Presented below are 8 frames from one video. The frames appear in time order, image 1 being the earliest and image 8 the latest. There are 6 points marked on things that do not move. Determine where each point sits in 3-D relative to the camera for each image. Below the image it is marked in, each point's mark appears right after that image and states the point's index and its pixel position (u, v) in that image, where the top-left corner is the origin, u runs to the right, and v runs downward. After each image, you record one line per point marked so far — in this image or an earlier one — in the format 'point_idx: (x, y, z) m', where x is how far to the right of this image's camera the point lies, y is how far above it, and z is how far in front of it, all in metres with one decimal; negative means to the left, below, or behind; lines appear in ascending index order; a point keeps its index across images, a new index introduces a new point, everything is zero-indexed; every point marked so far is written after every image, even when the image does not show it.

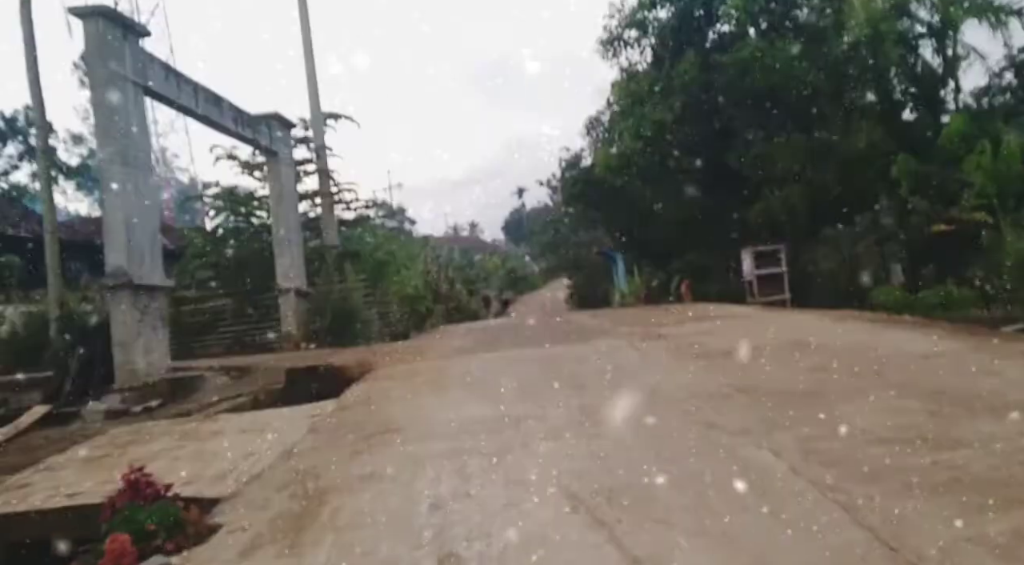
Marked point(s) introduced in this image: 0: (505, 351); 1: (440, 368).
0: (0.0, -0.8, +7.6) m
1: (-0.8, -0.9, +7.0) m
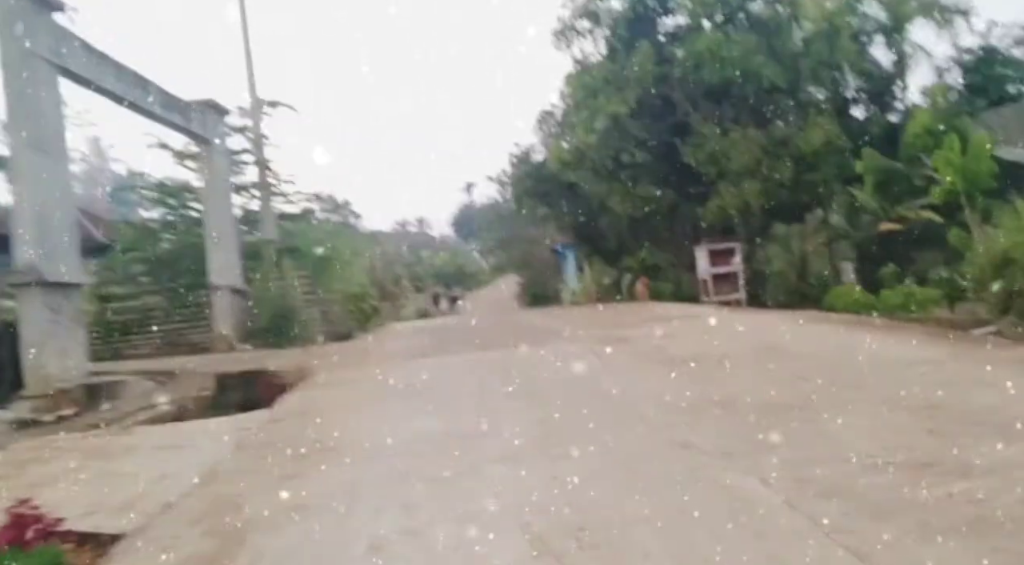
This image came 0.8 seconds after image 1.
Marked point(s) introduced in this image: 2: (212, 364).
0: (-0.6, -0.7, +7.1) m
1: (-1.2, -0.9, +6.5) m
2: (-4.7, -1.3, +10.8) m
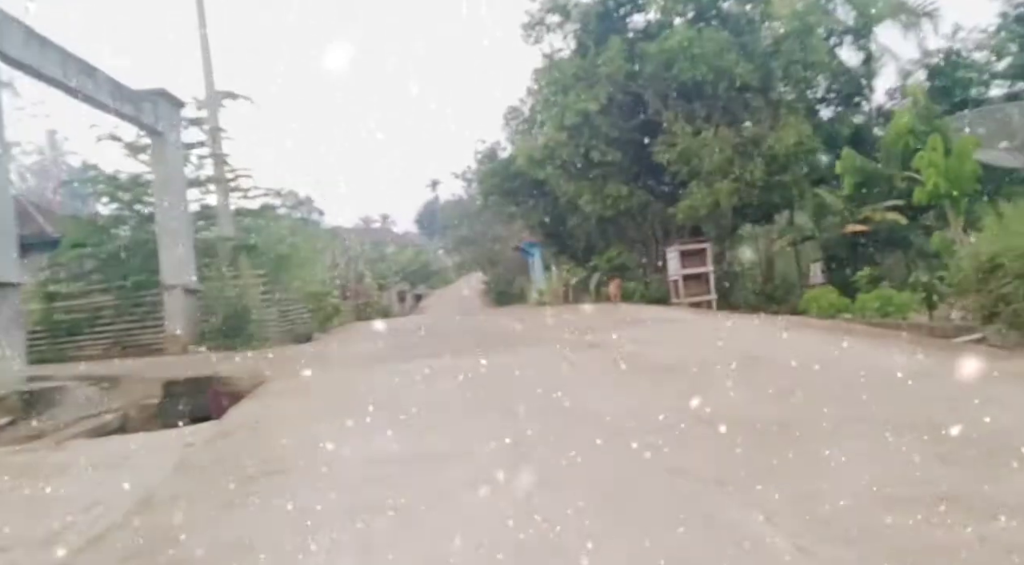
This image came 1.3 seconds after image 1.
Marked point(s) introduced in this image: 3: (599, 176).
0: (-0.9, -0.8, +6.7) m
1: (-1.5, -0.9, +6.1) m
2: (-5.2, -1.3, +10.2) m
3: (+2.2, +2.5, +15.8) m
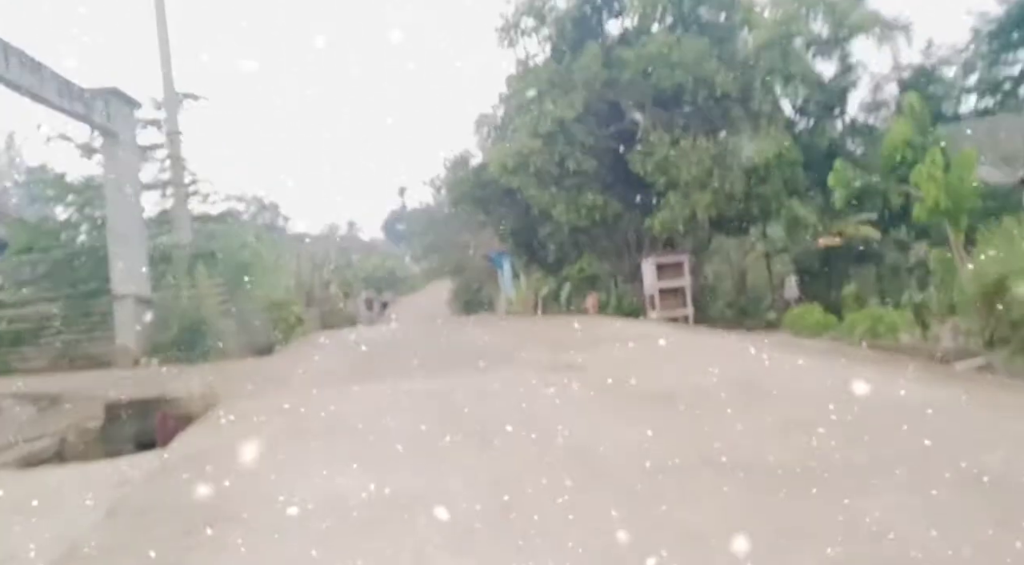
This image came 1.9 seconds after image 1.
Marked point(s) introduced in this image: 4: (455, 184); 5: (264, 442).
0: (-1.1, -0.9, +6.3) m
1: (-1.7, -1.0, +5.6) m
2: (-5.6, -1.4, +9.6) m
3: (+1.5, +2.2, +15.5) m
4: (-1.6, +2.8, +19.5) m
5: (-1.7, -1.1, +4.7) m
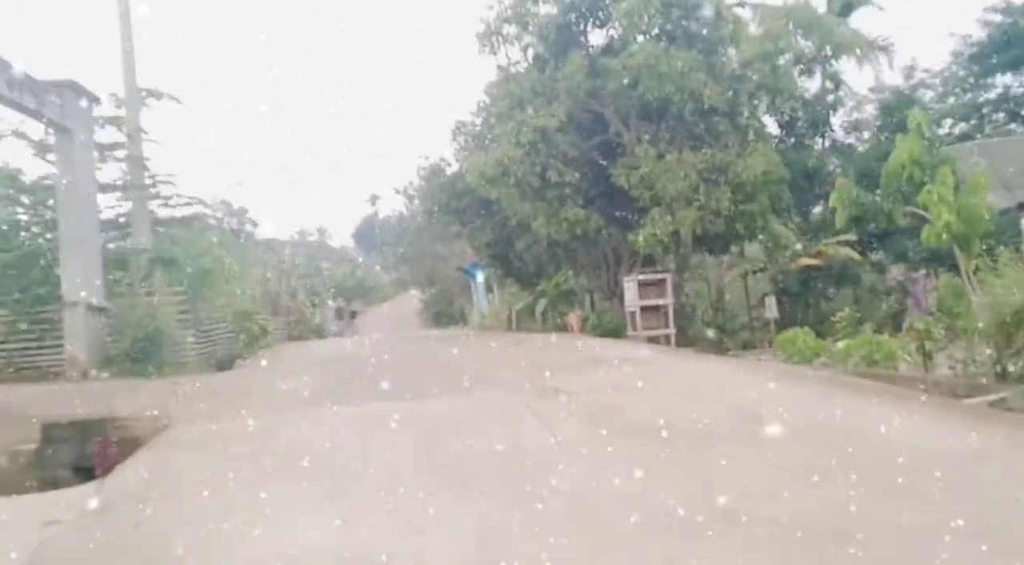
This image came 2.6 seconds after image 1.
0: (-1.3, -1.0, +5.8) m
1: (-1.9, -1.1, +5.1) m
2: (-6.0, -1.5, +8.9) m
3: (+1.0, +1.9, +15.2) m
4: (-2.3, +2.4, +19.1) m
5: (-1.8, -1.2, +4.2) m
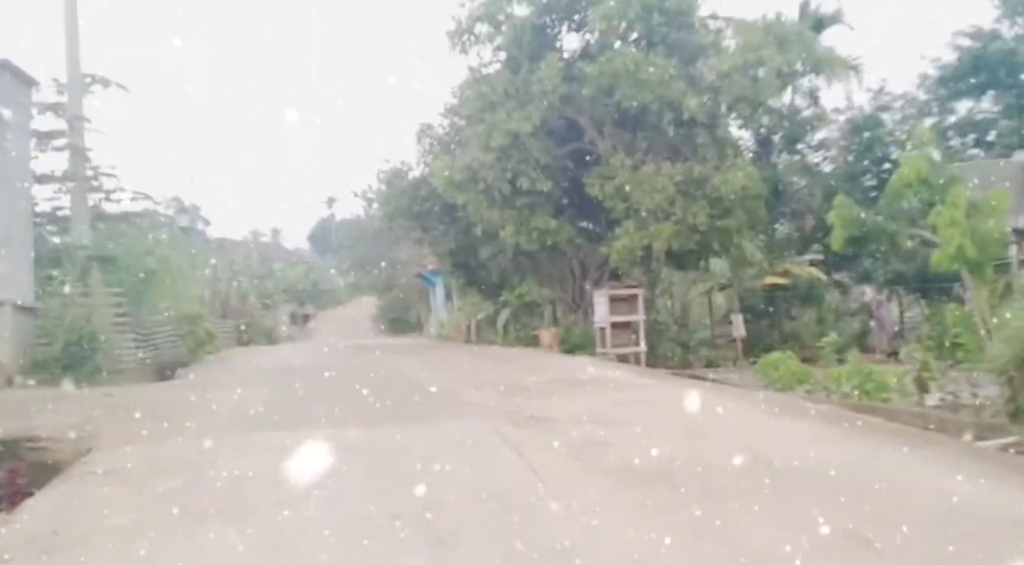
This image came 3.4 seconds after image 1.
0: (-1.5, -1.1, +5.2) m
1: (-2.0, -1.2, +4.4) m
2: (-6.4, -1.5, +8.0) m
3: (+0.3, +1.7, +14.7) m
4: (-3.3, +2.3, +18.4) m
5: (-1.9, -1.2, +3.6) m
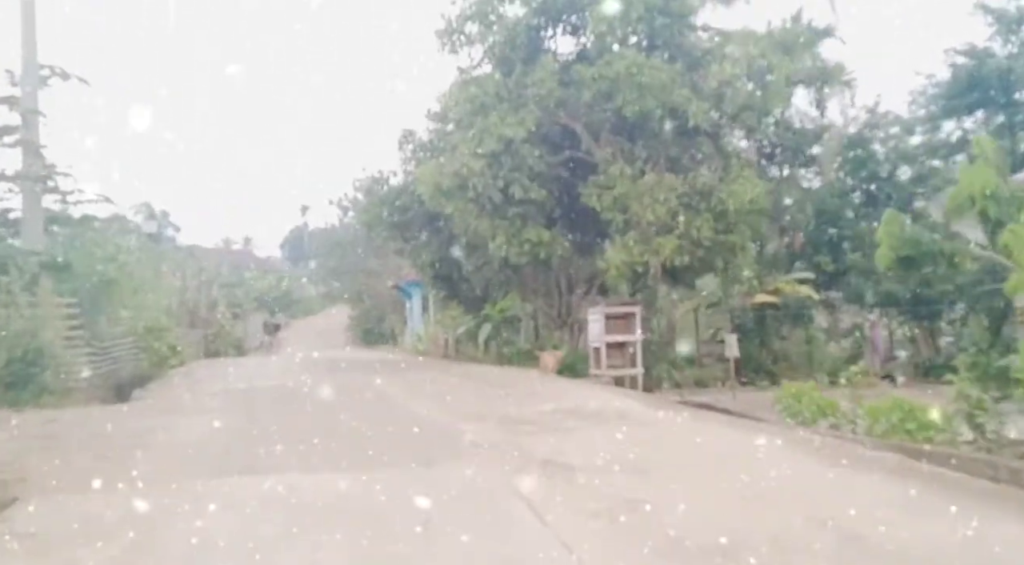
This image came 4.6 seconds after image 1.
0: (-1.5, -1.2, +4.4) m
1: (-2.0, -1.3, +3.7) m
2: (-6.5, -1.6, +7.0) m
3: (0.0, +1.4, +14.1) m
4: (-3.7, +2.0, +17.7) m
5: (-1.8, -1.3, +2.9) m
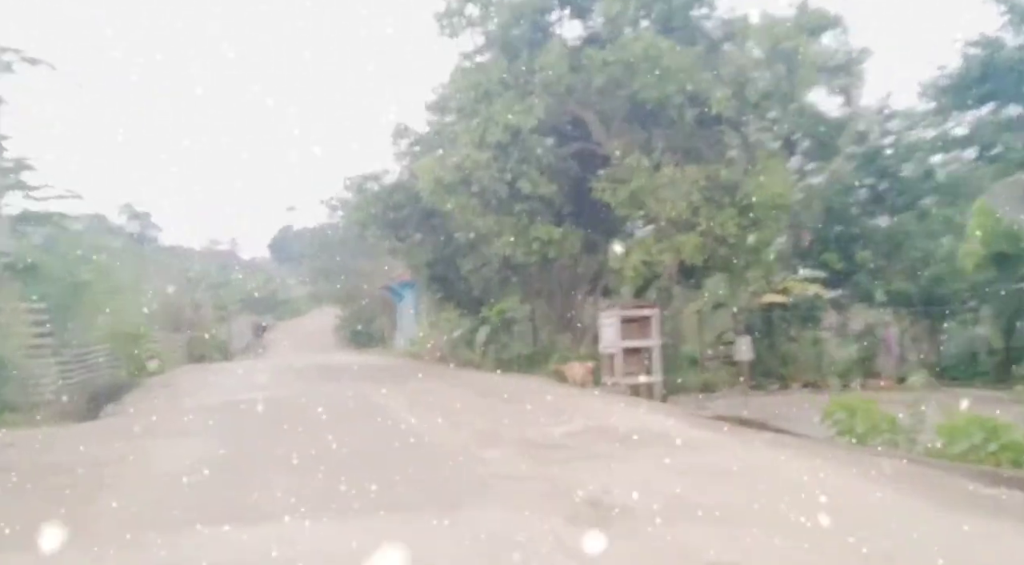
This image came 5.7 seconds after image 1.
0: (-1.3, -1.3, +3.7) m
1: (-1.8, -1.3, +3.0) m
2: (-6.3, -1.6, +6.2) m
3: (-0.1, +1.3, +13.4) m
4: (-3.8, +1.9, +16.9) m
5: (-1.6, -1.3, +2.1) m
